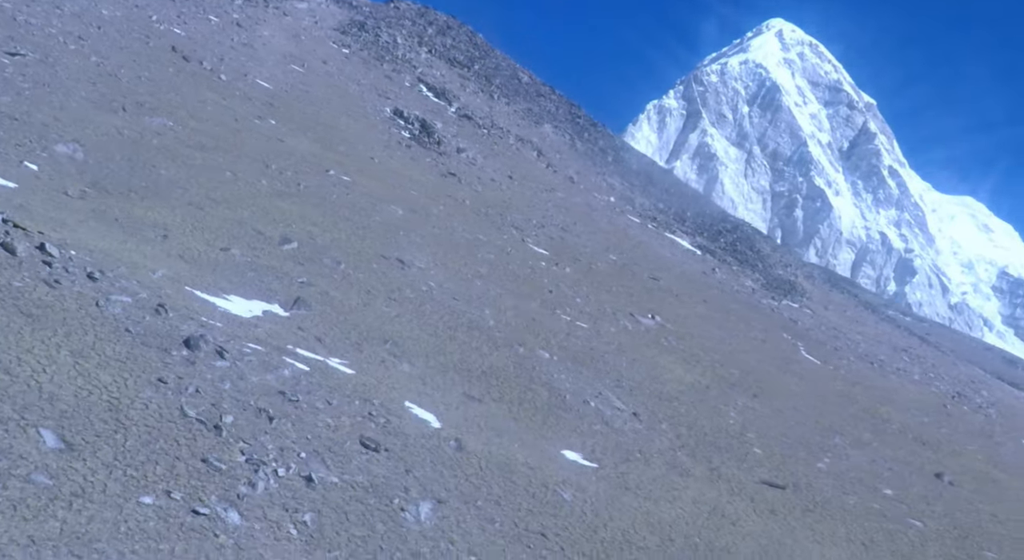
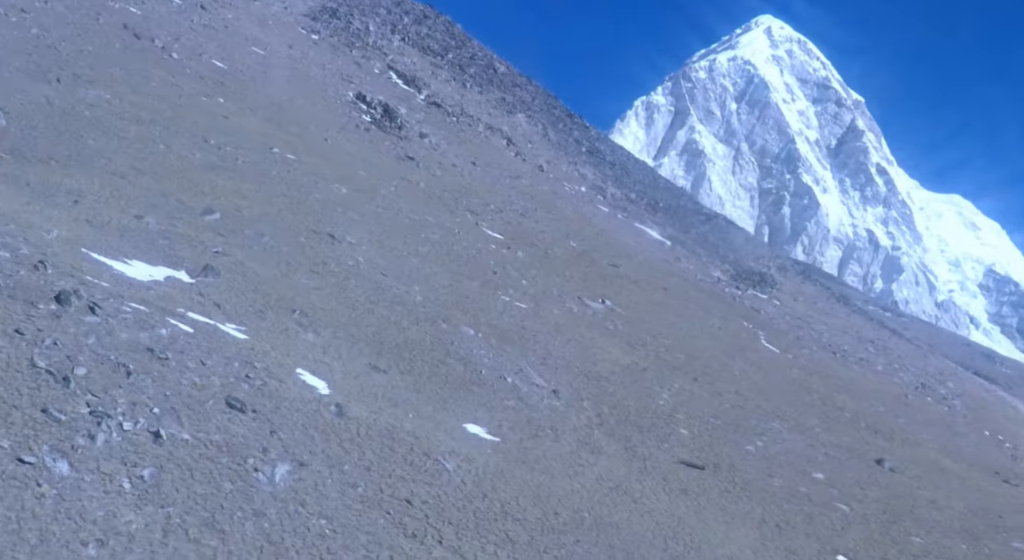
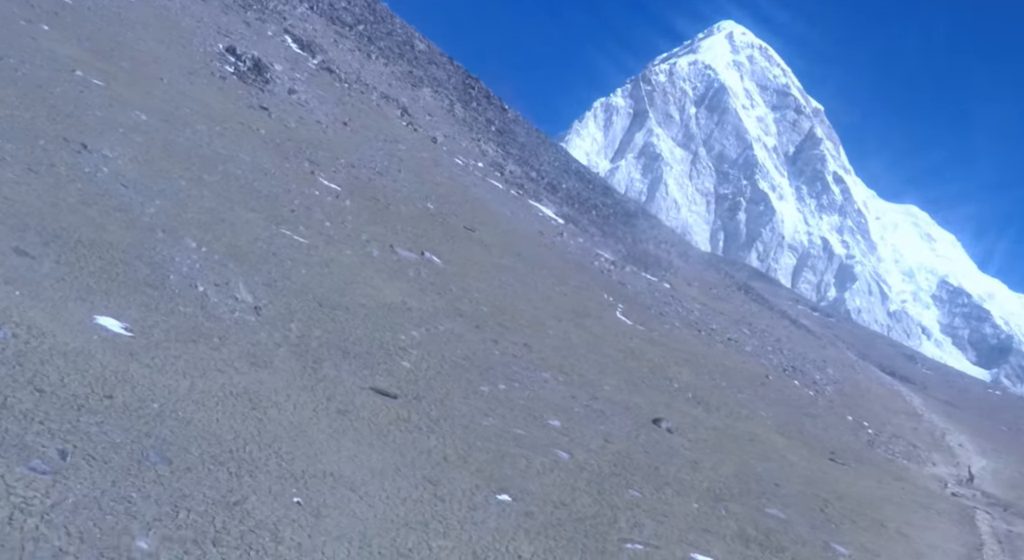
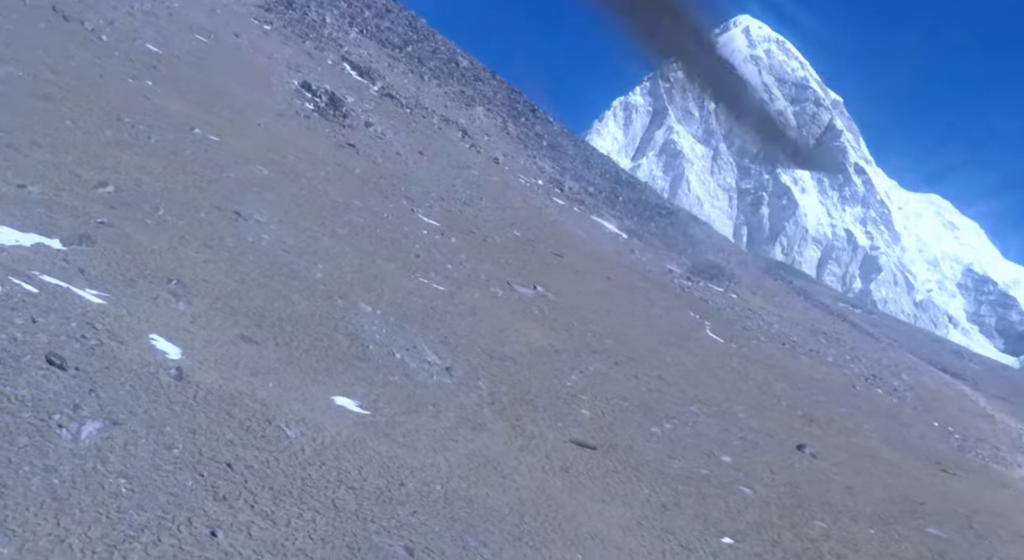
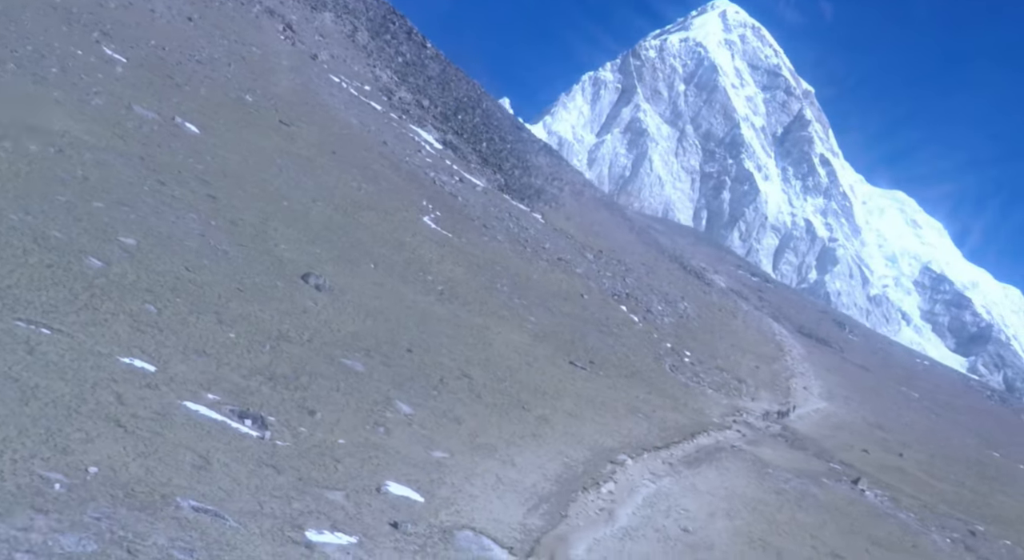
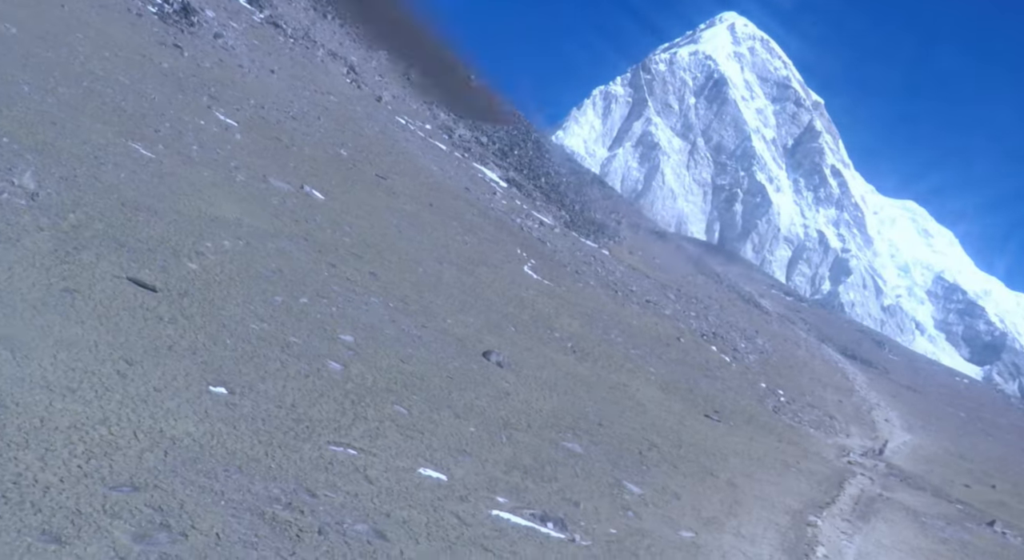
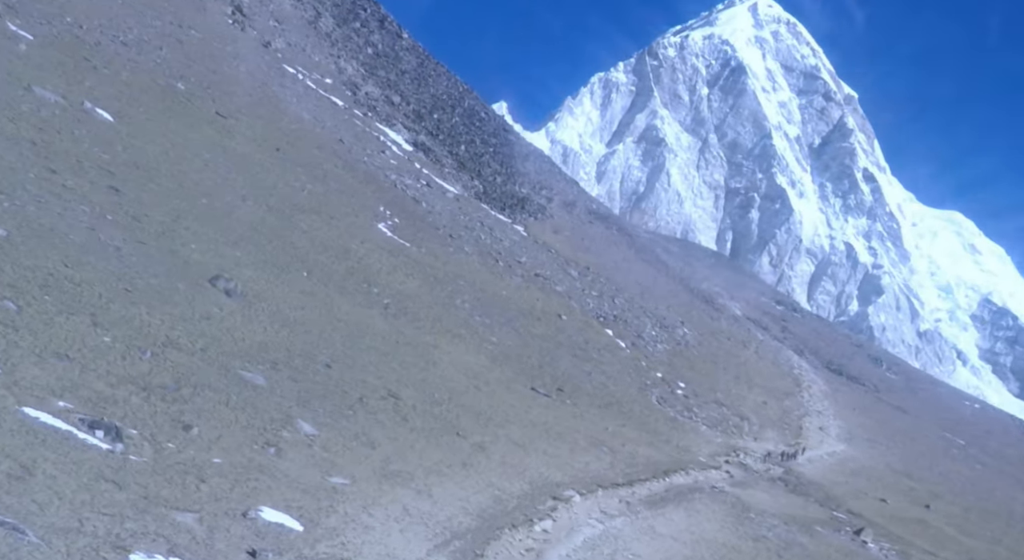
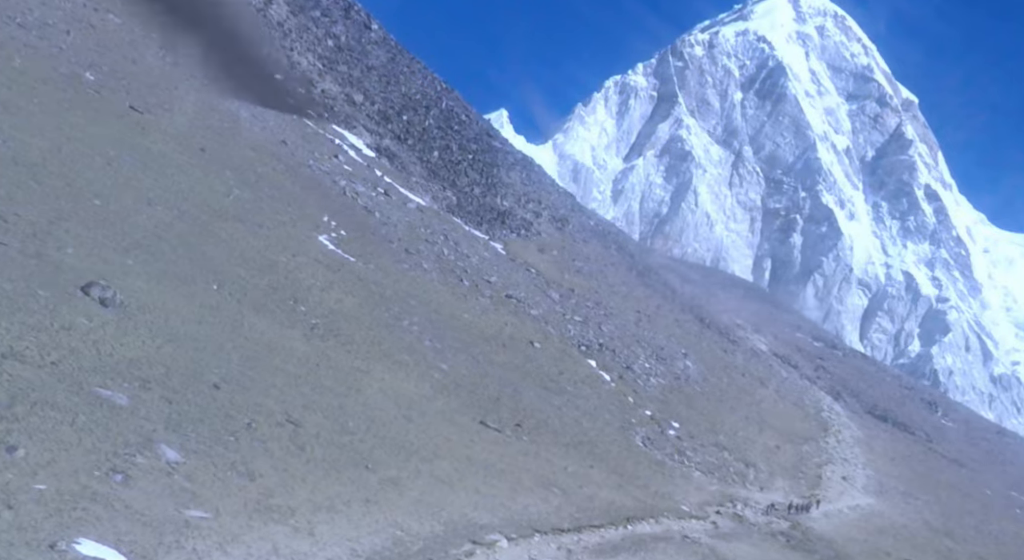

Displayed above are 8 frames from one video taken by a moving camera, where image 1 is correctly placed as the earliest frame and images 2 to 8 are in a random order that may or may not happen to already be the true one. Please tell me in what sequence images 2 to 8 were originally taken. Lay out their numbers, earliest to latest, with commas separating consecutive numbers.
2, 4, 3, 6, 5, 7, 8
